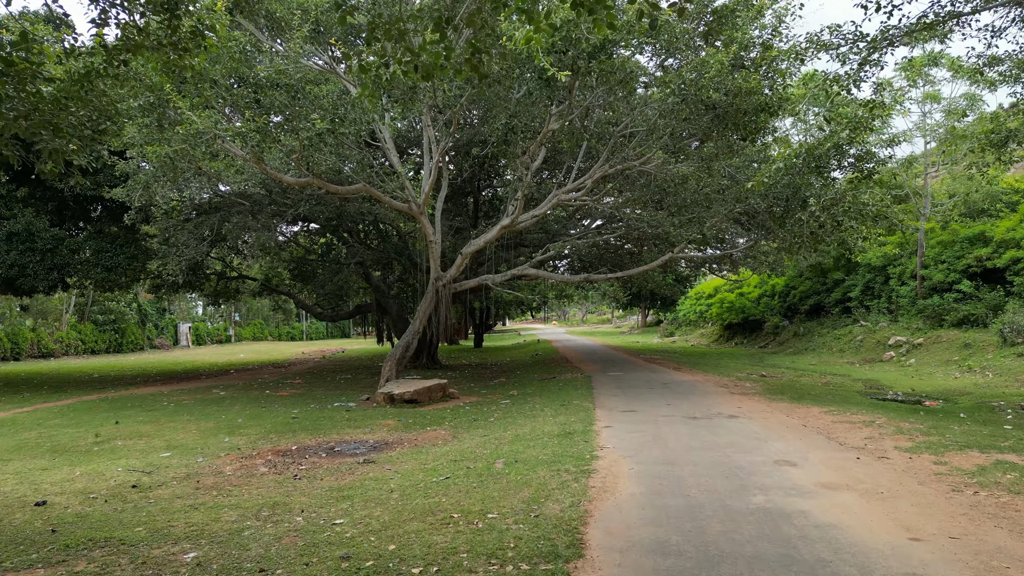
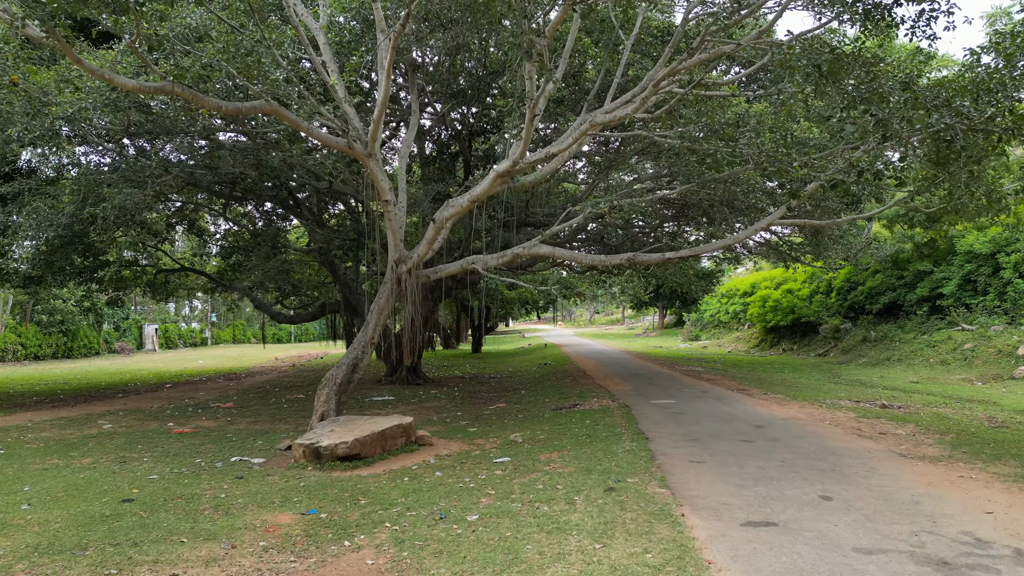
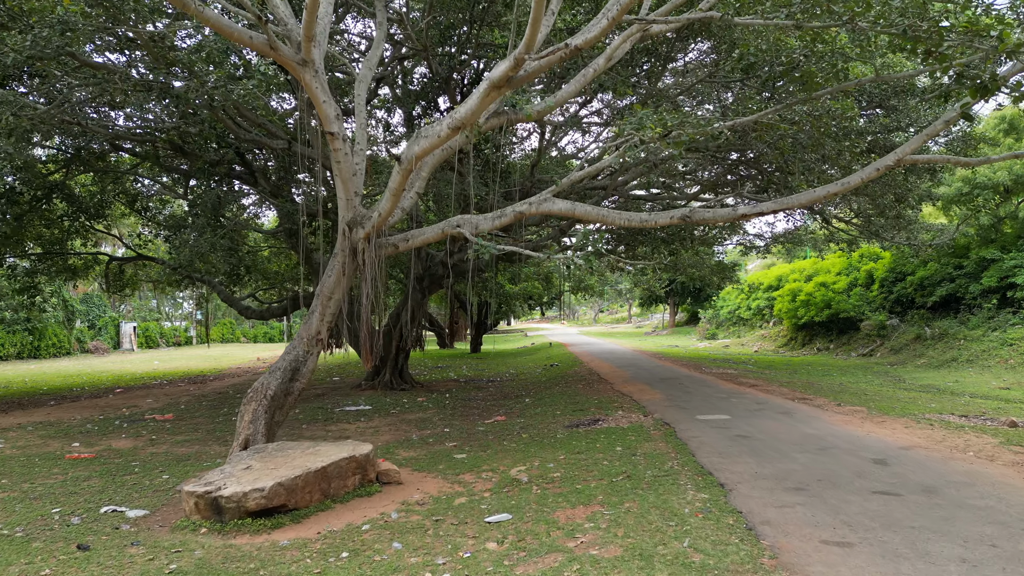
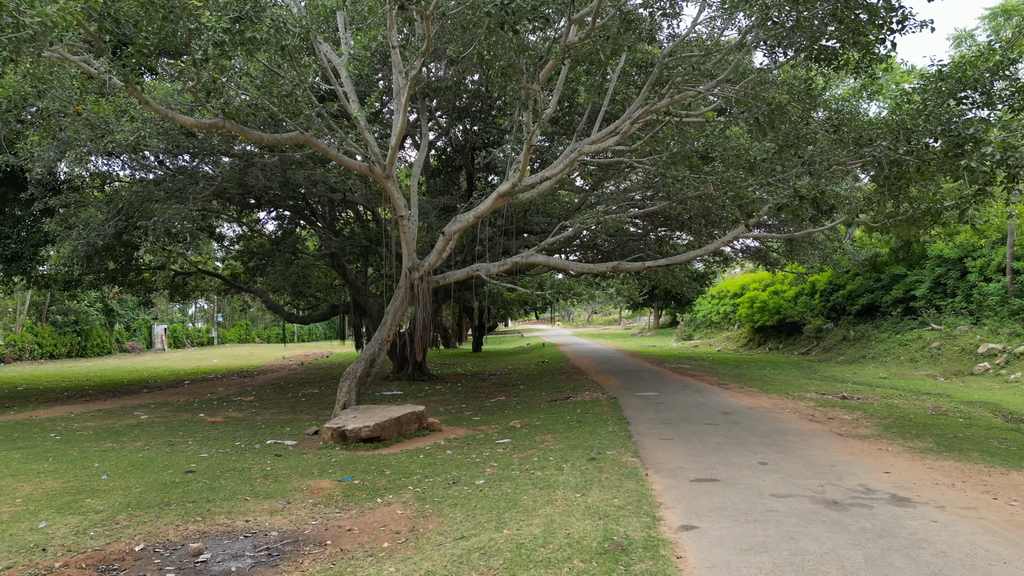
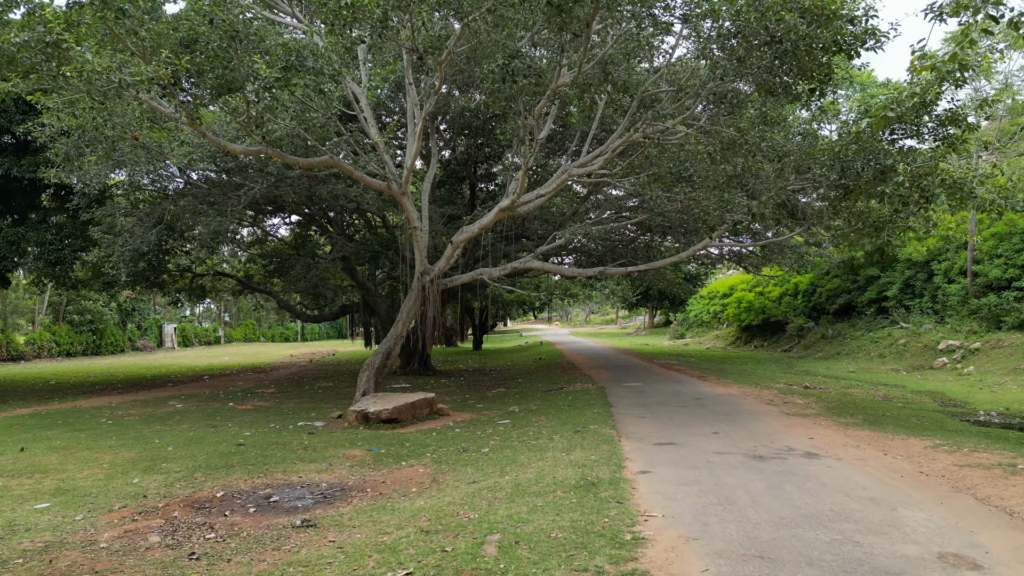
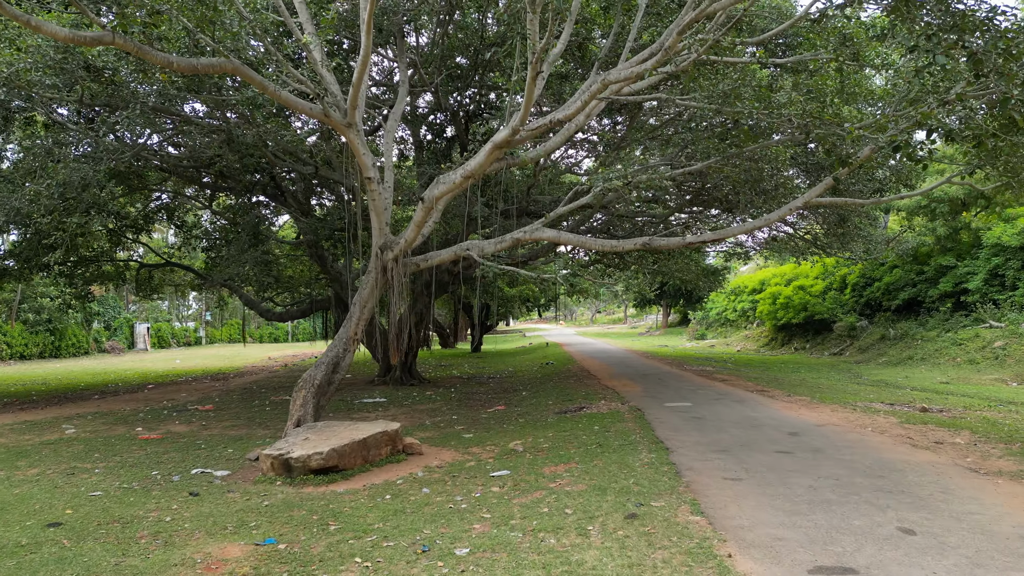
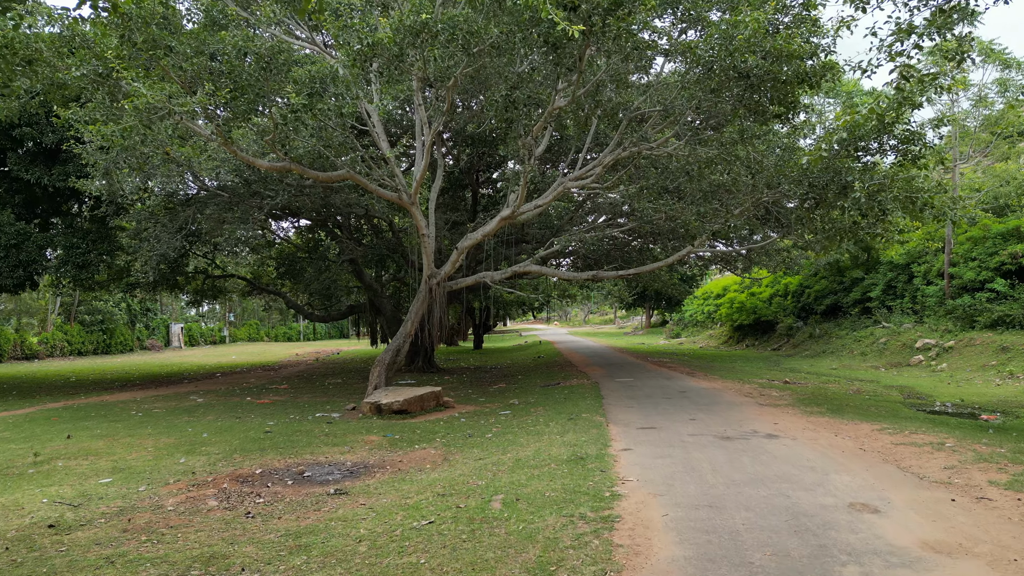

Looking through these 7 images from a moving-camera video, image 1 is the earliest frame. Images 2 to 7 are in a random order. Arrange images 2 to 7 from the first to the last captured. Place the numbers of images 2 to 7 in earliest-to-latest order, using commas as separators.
7, 5, 4, 2, 6, 3
